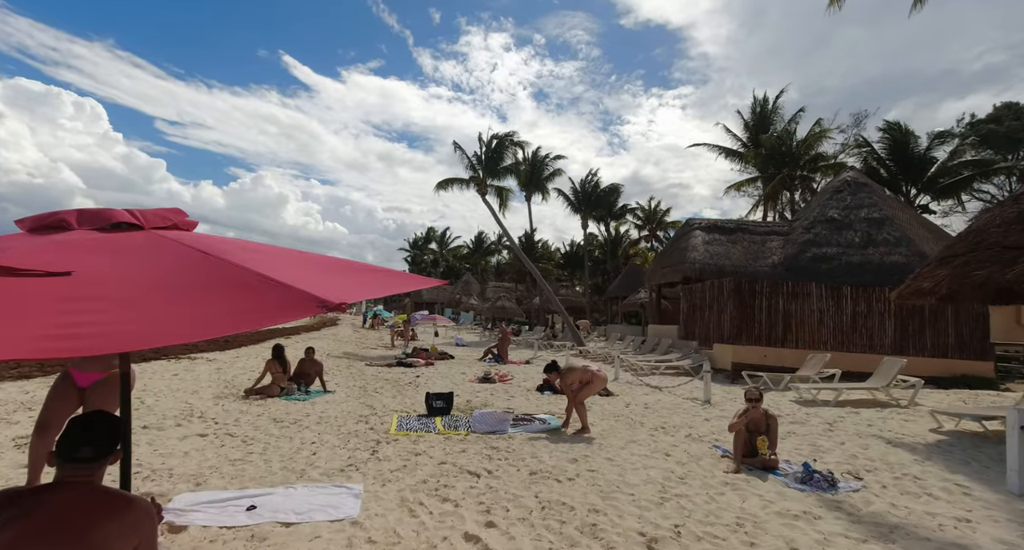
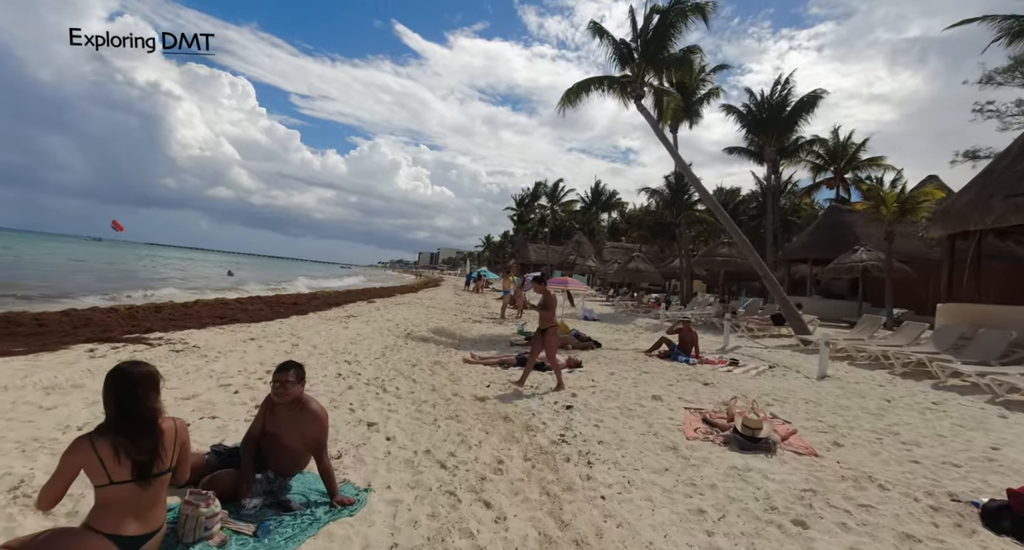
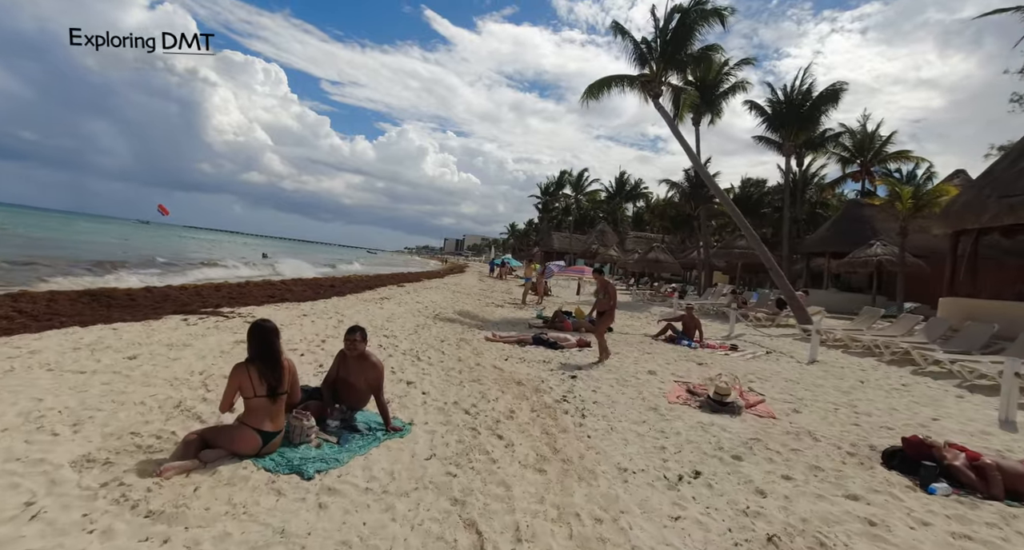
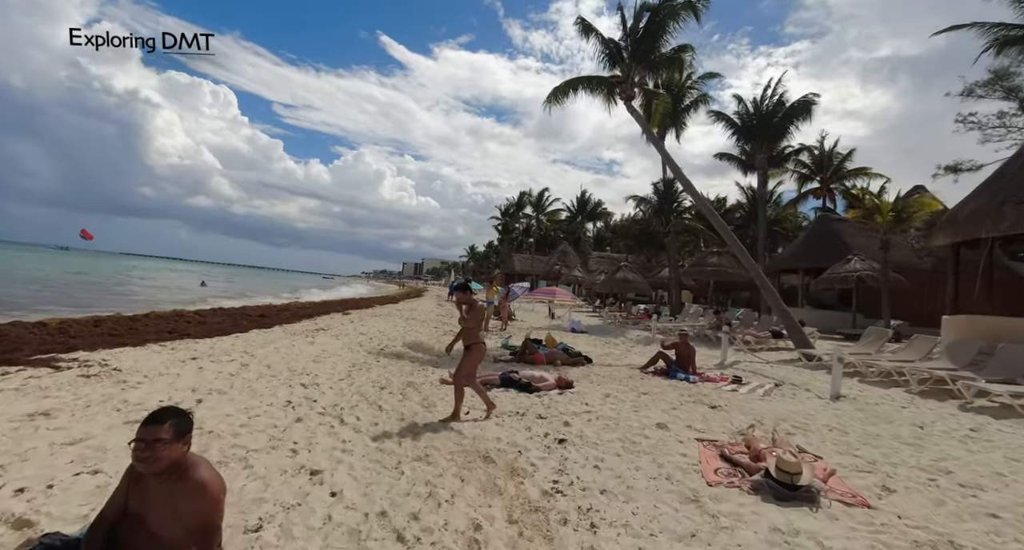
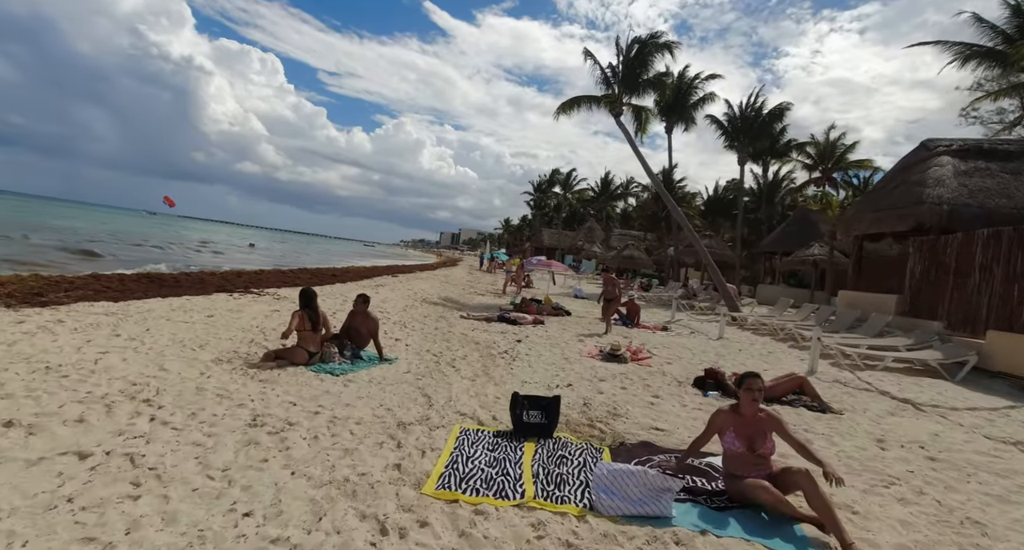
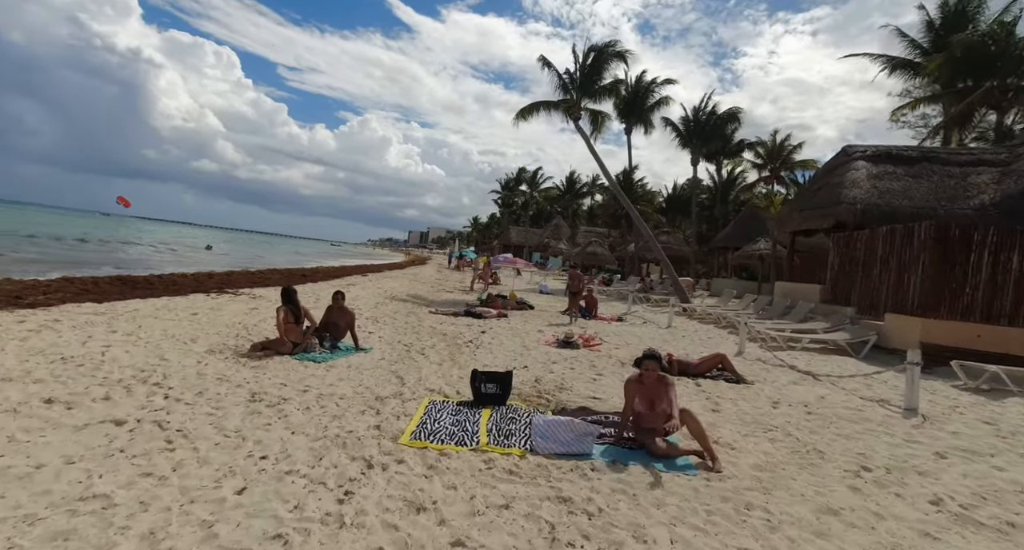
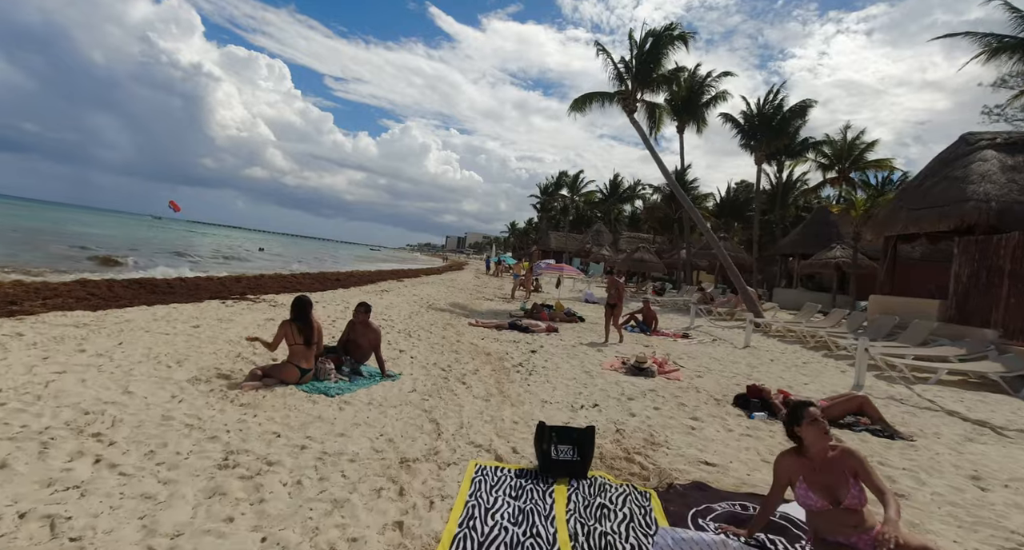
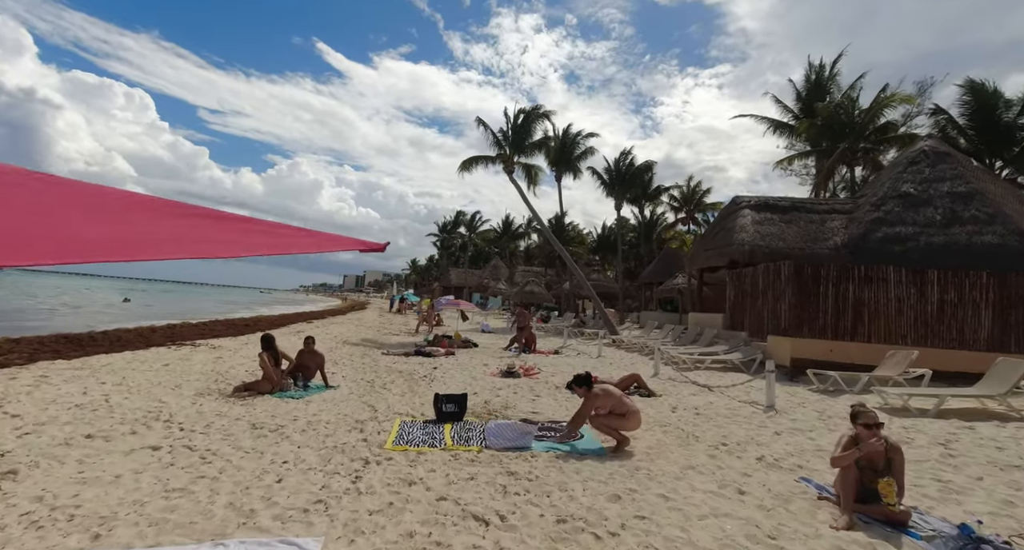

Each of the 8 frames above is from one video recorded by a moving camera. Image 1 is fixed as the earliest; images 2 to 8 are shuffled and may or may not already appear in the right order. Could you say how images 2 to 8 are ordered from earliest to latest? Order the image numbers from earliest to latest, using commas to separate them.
8, 6, 5, 7, 3, 2, 4
